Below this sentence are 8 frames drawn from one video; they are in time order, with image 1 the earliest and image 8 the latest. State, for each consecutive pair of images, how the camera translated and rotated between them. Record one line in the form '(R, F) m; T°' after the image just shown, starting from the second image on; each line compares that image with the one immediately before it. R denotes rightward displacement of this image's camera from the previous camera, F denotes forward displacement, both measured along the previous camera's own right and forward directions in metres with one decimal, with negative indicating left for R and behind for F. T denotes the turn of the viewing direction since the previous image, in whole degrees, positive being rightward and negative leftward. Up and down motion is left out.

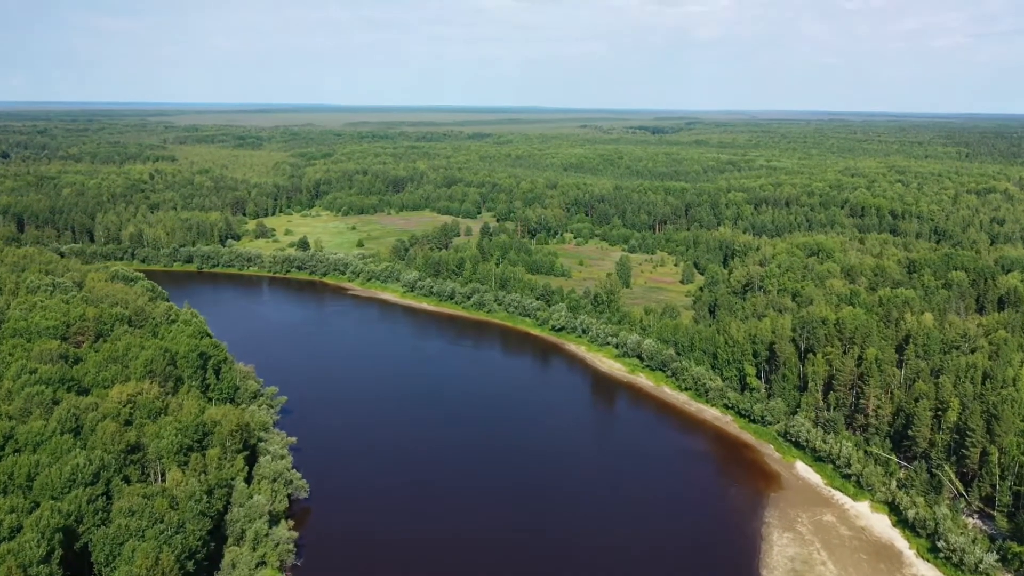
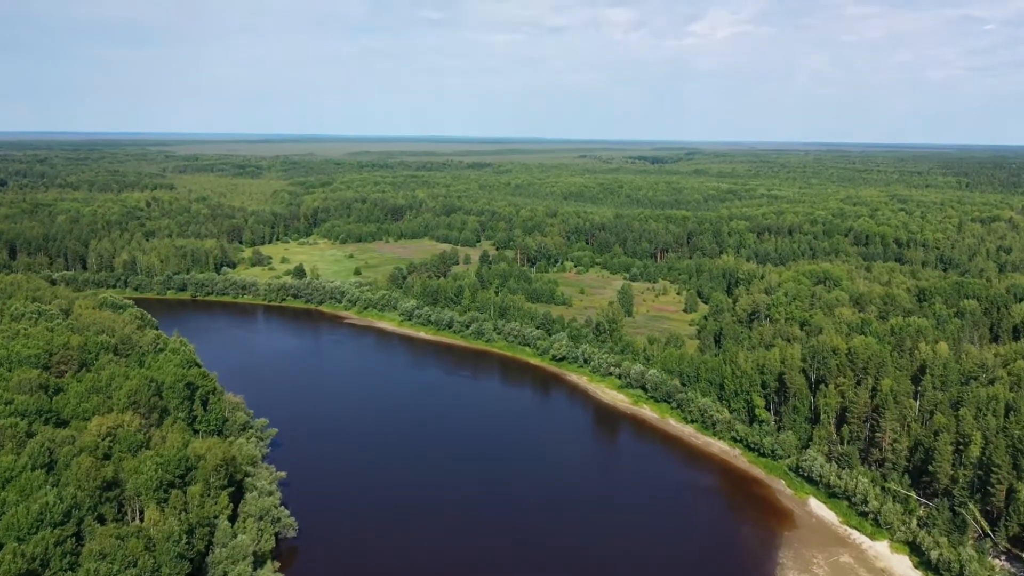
(0.0, +1.7) m; 0°
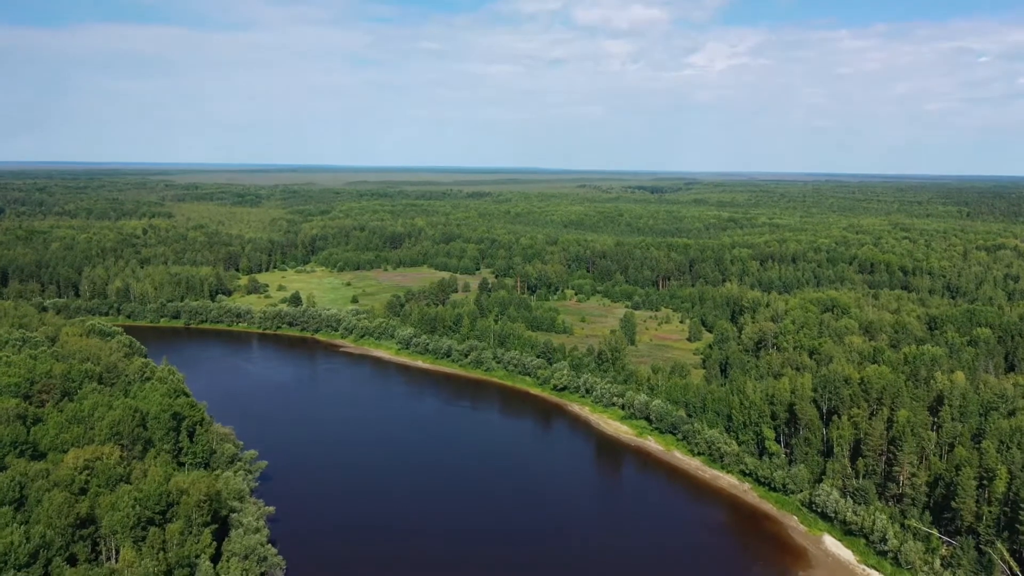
(0.0, +1.7) m; 0°
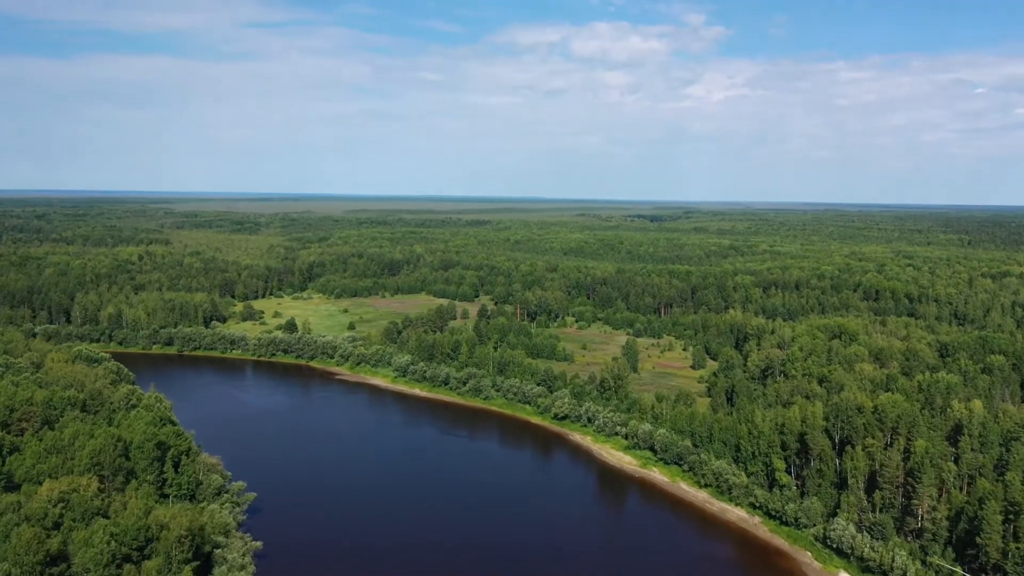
(0.0, +1.6) m; 0°
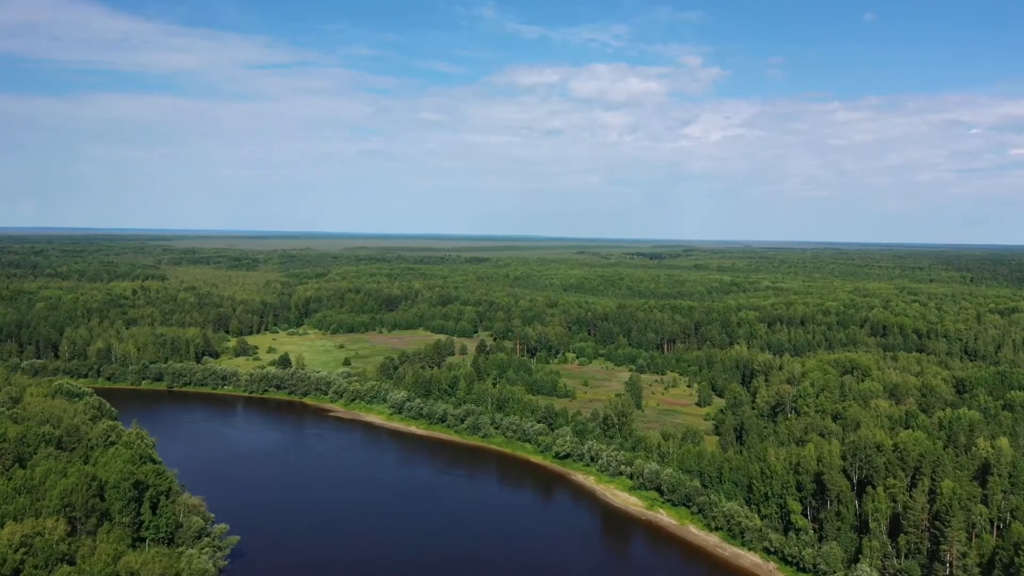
(-0.1, +2.1) m; 0°
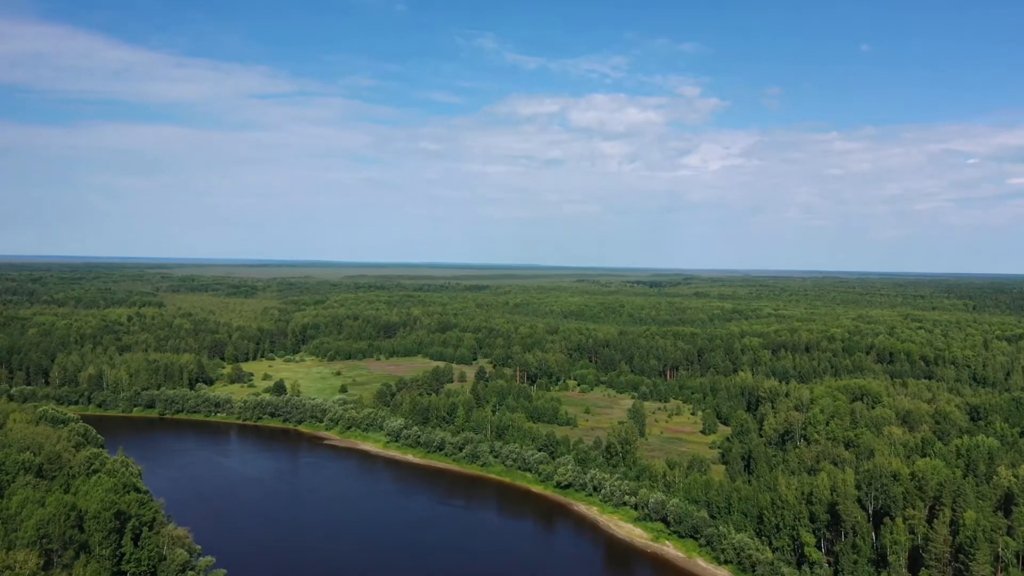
(0.0, +1.5) m; 0°
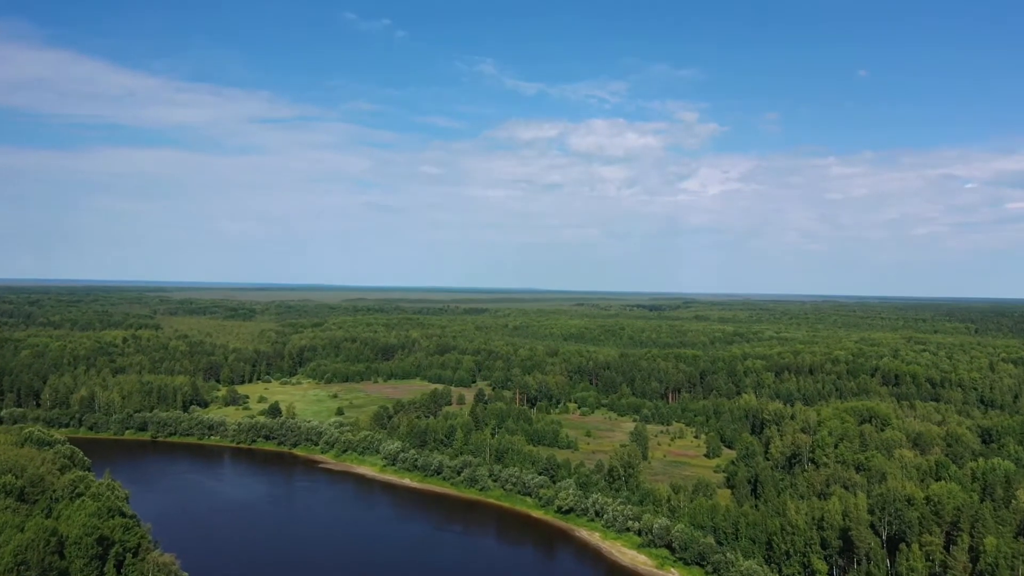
(0.0, +1.2) m; 0°
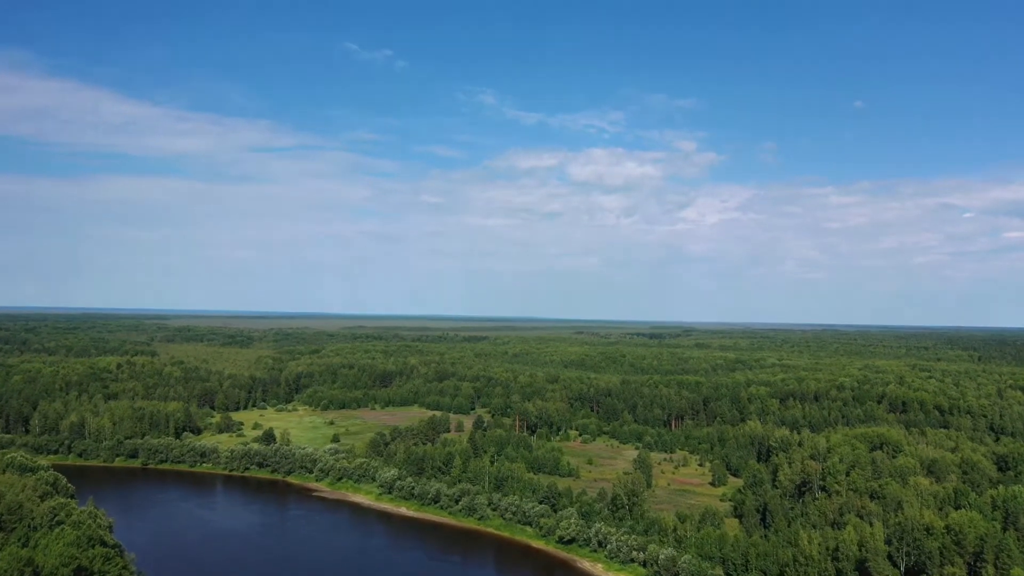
(-0.1, +1.5) m; 0°
